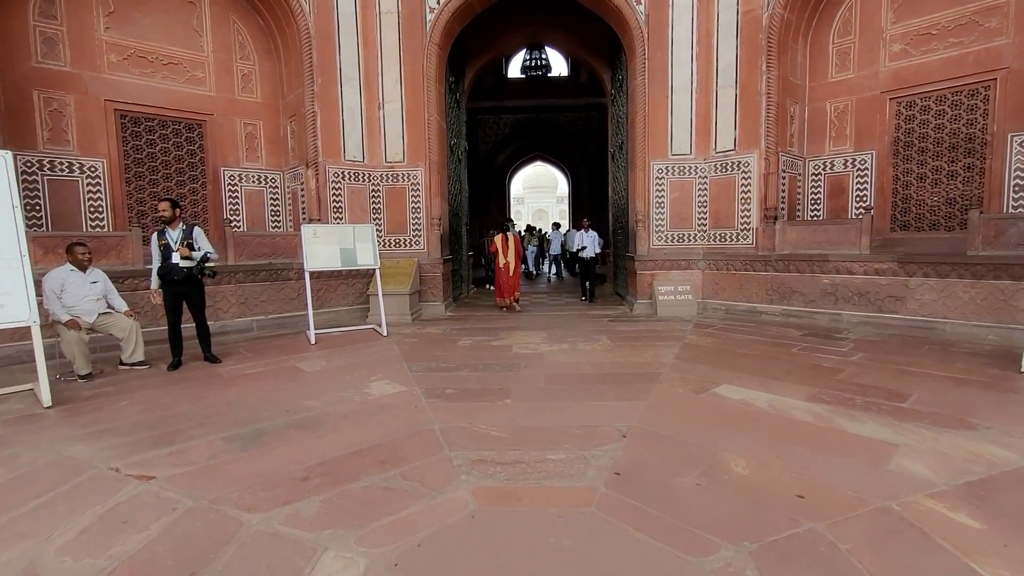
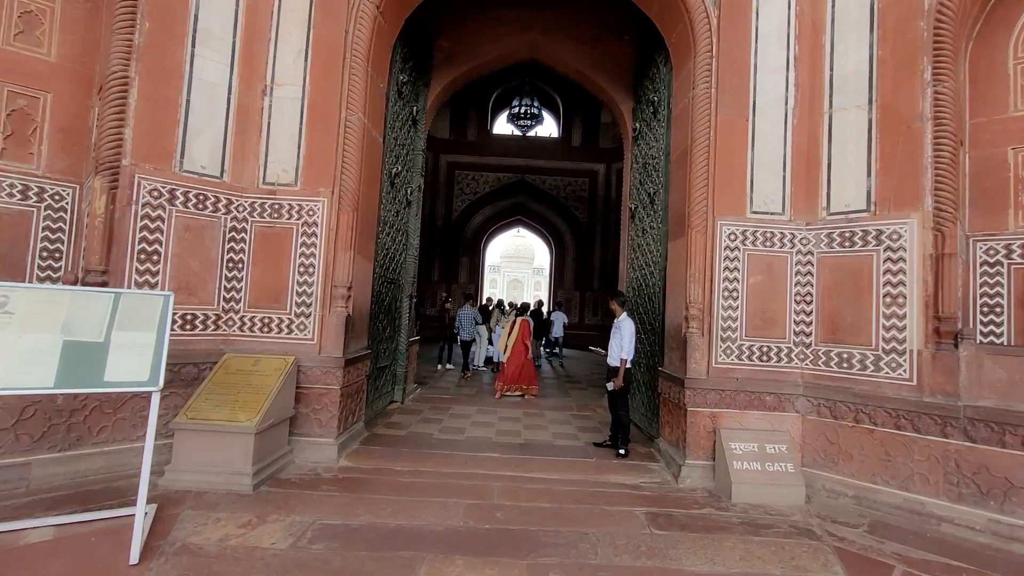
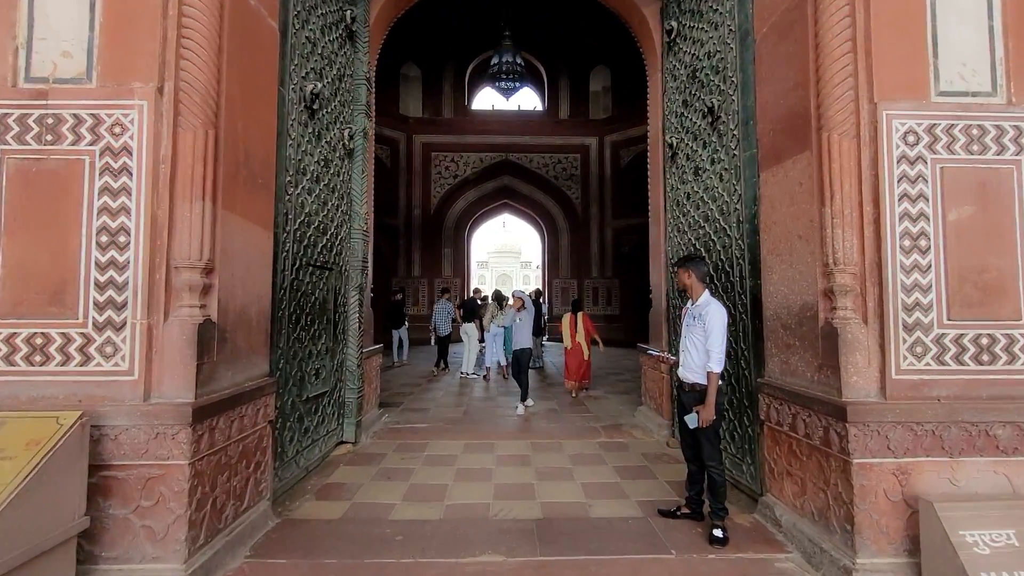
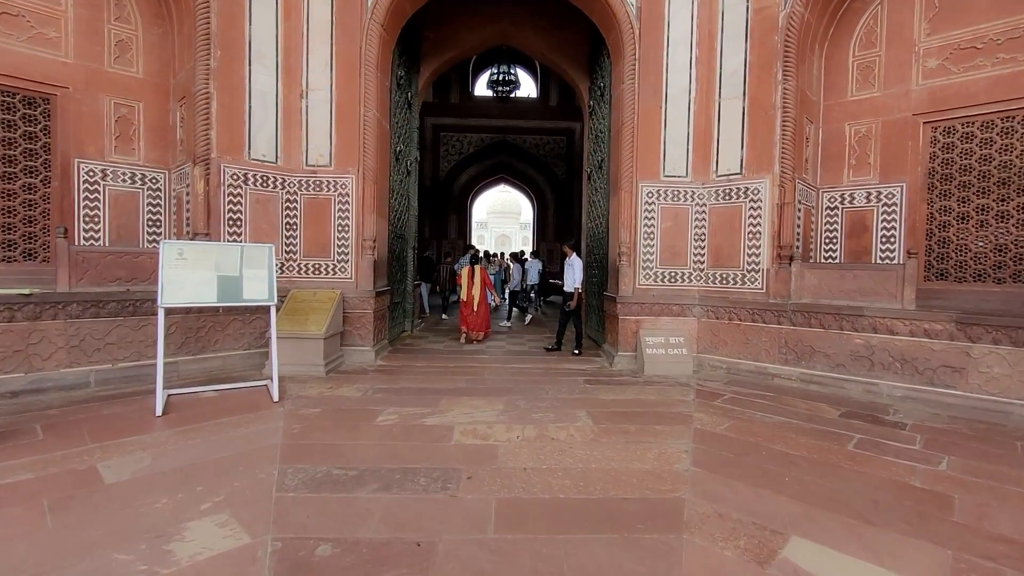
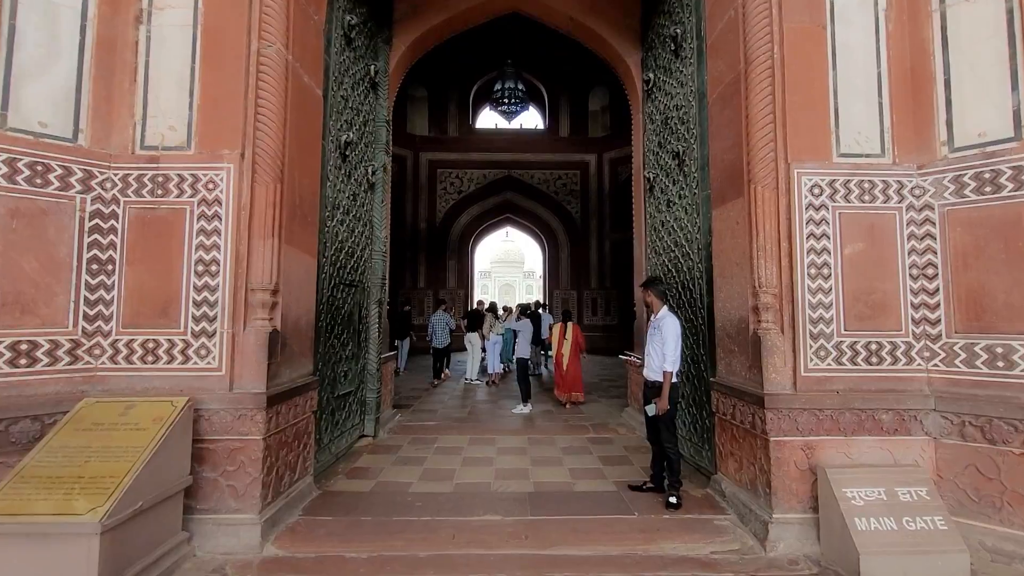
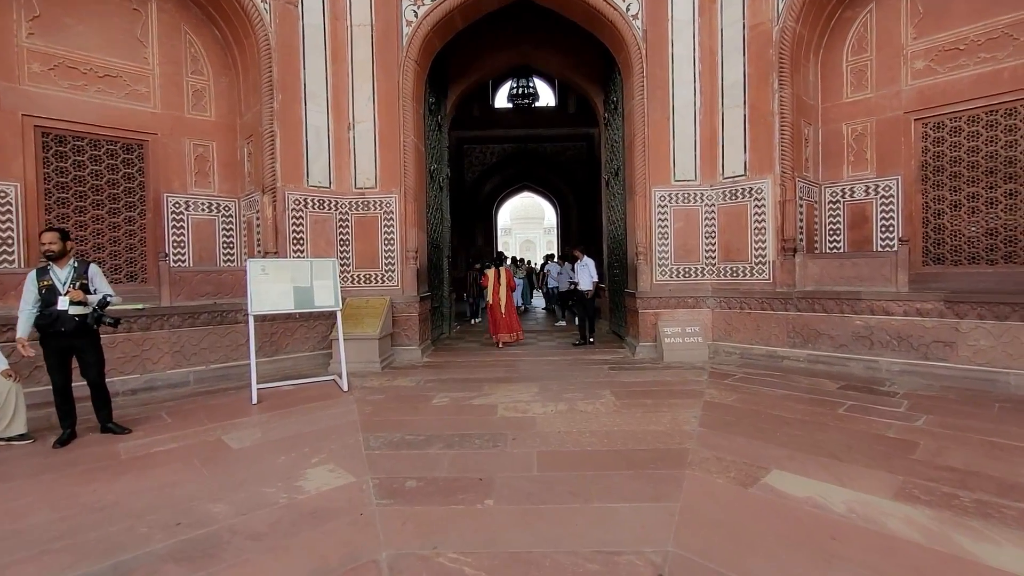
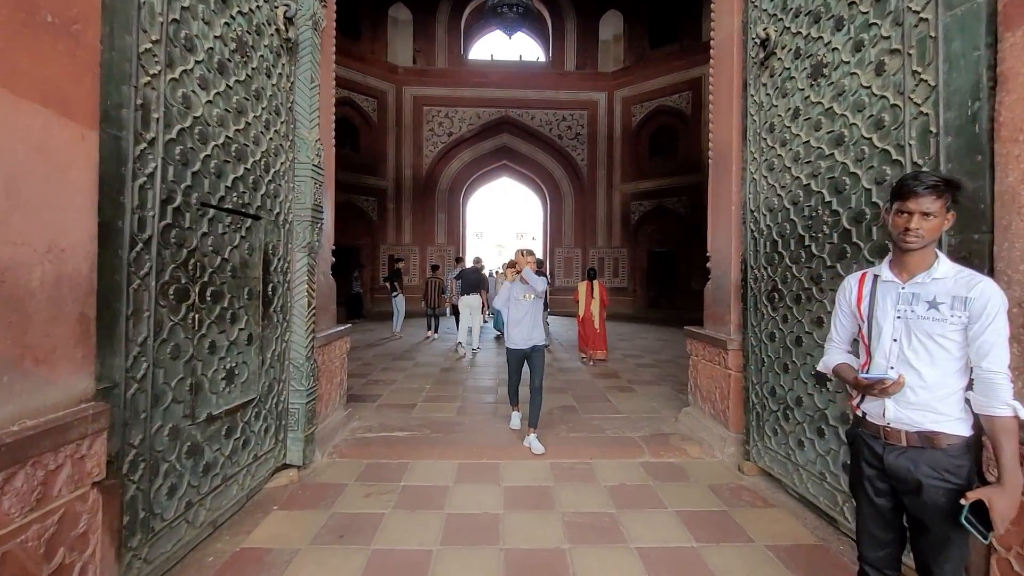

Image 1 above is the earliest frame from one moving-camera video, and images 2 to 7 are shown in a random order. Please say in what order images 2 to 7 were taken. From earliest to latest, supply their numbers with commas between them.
6, 4, 2, 5, 3, 7
